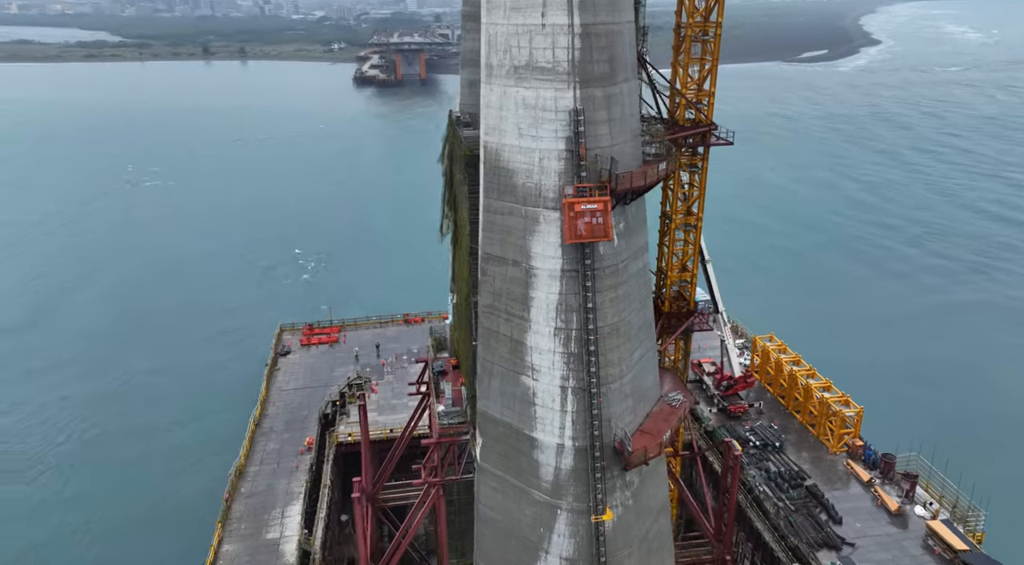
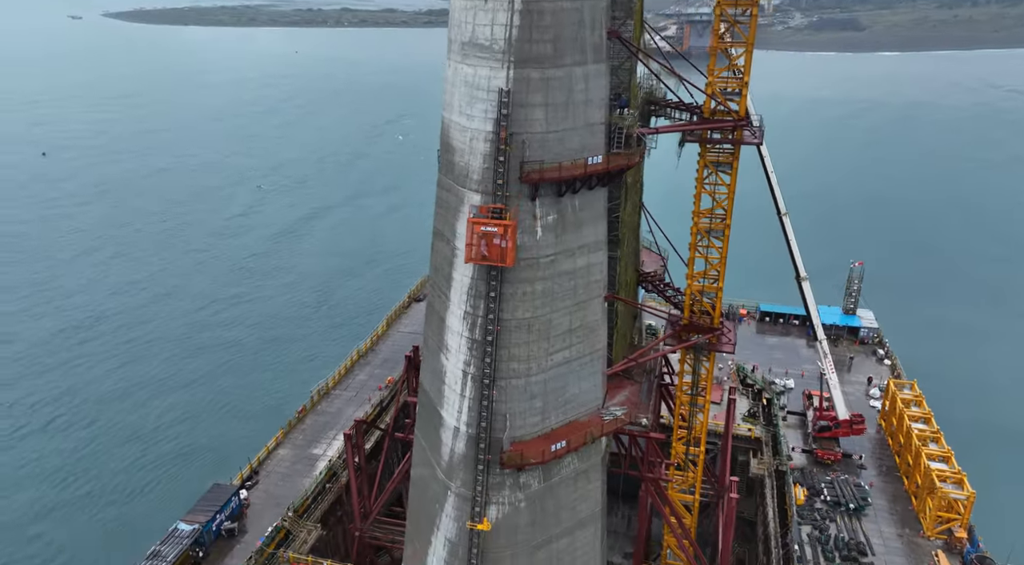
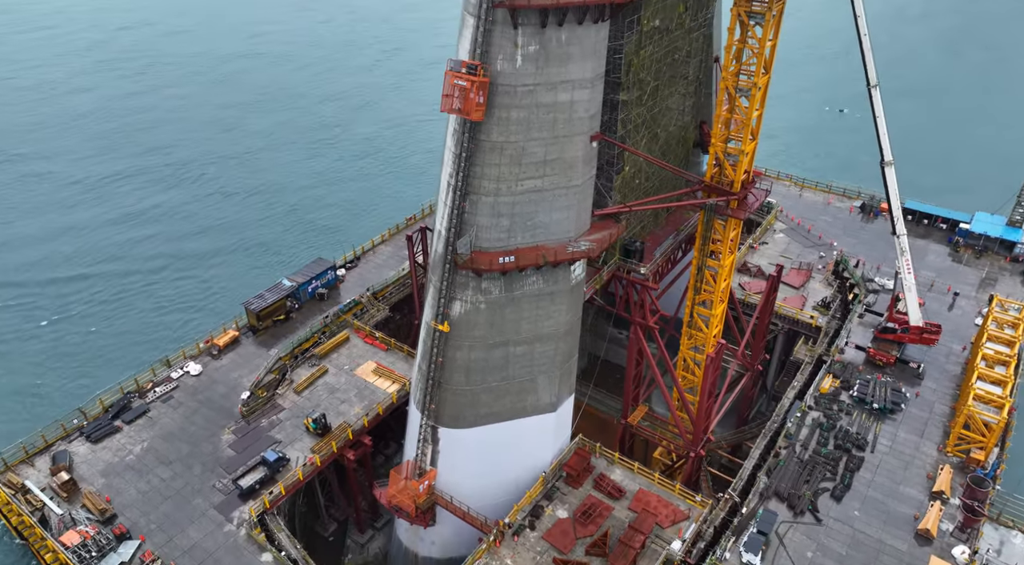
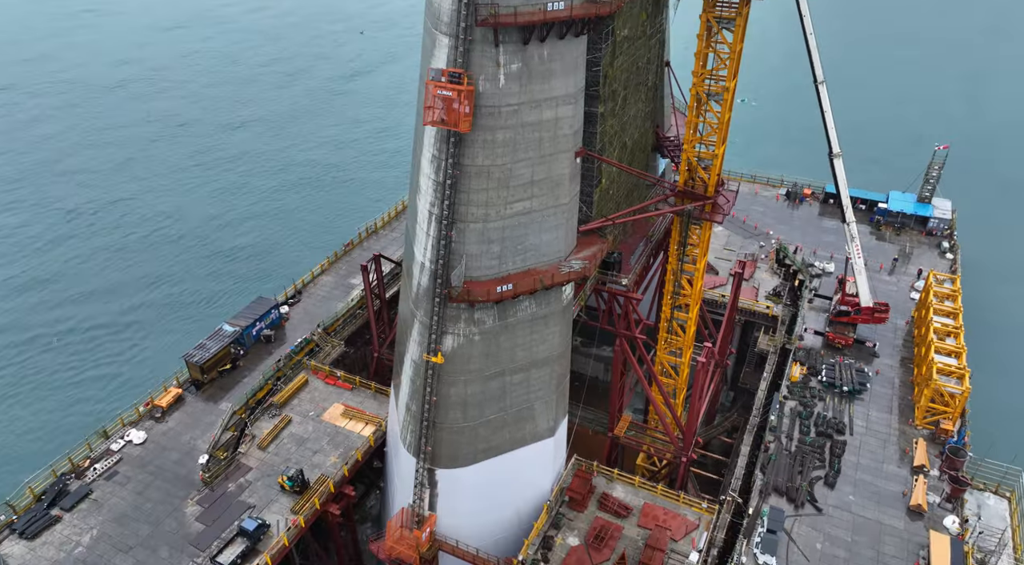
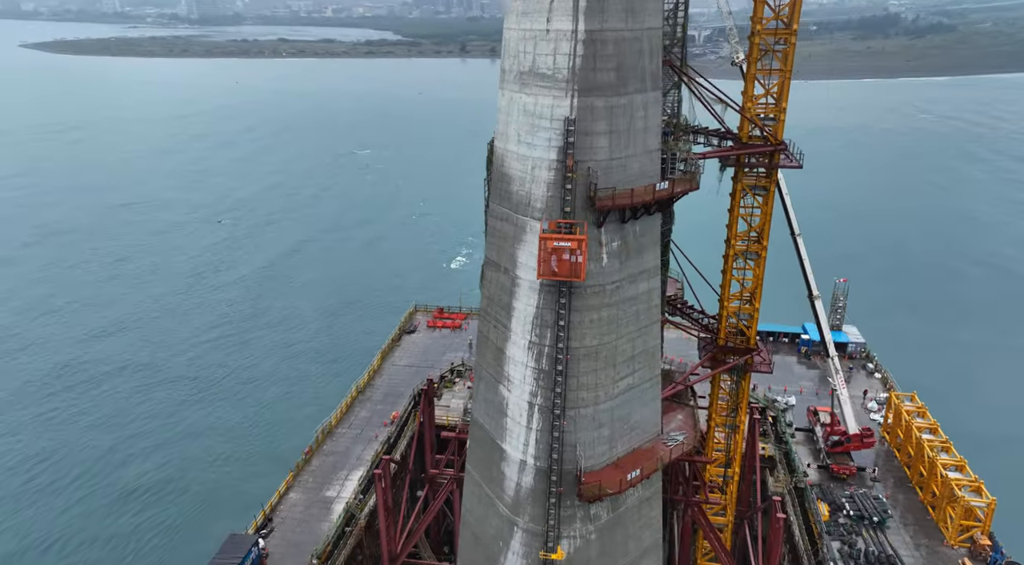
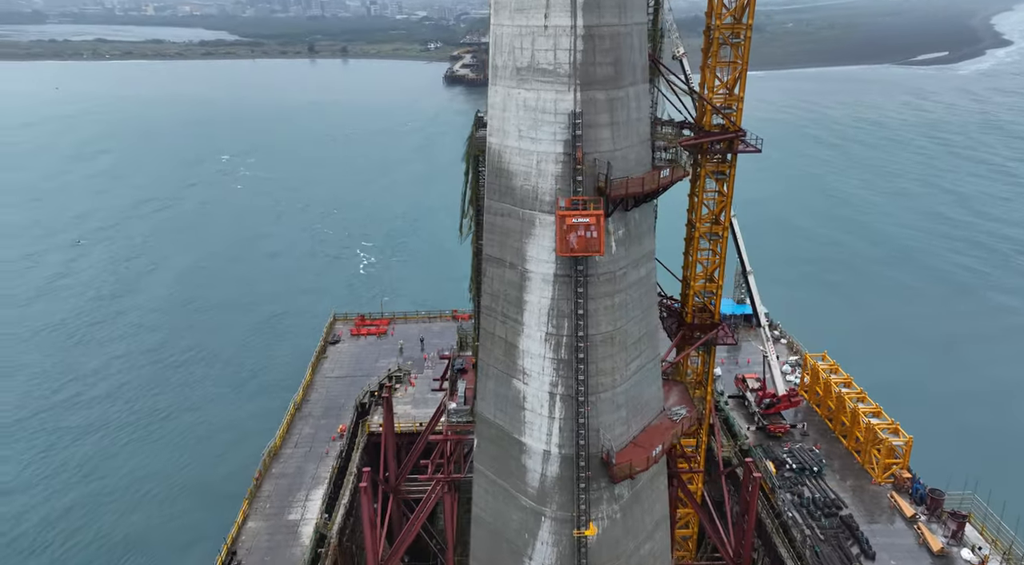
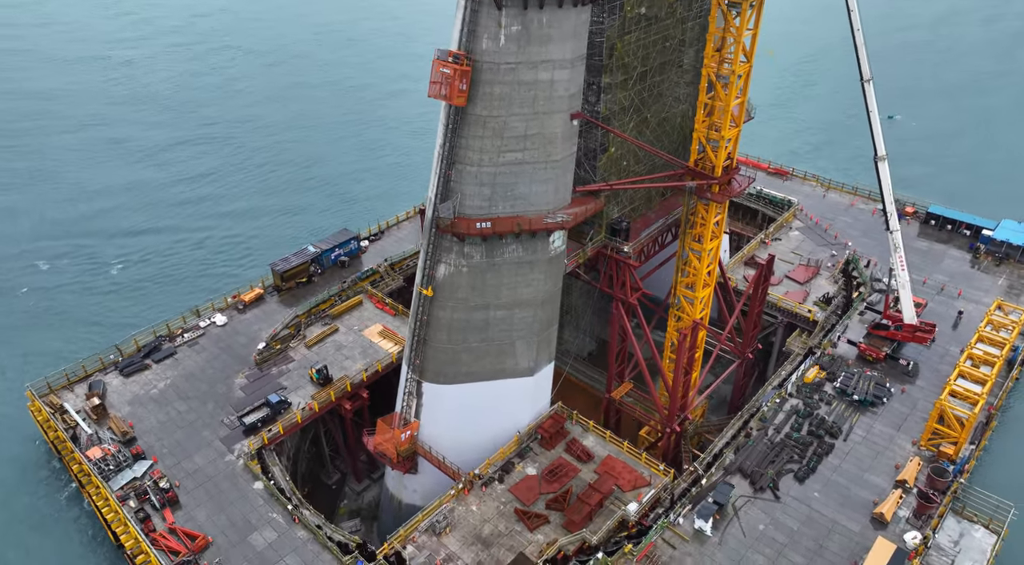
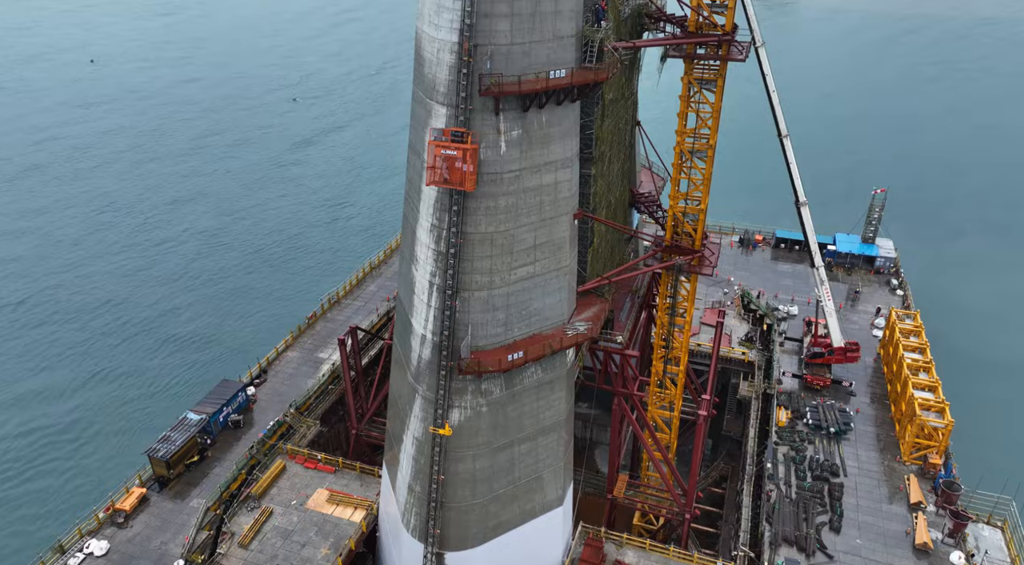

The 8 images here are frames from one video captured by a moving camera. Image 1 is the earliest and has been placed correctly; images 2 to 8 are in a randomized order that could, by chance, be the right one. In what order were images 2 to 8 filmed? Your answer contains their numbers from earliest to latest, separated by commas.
6, 5, 2, 8, 4, 3, 7
